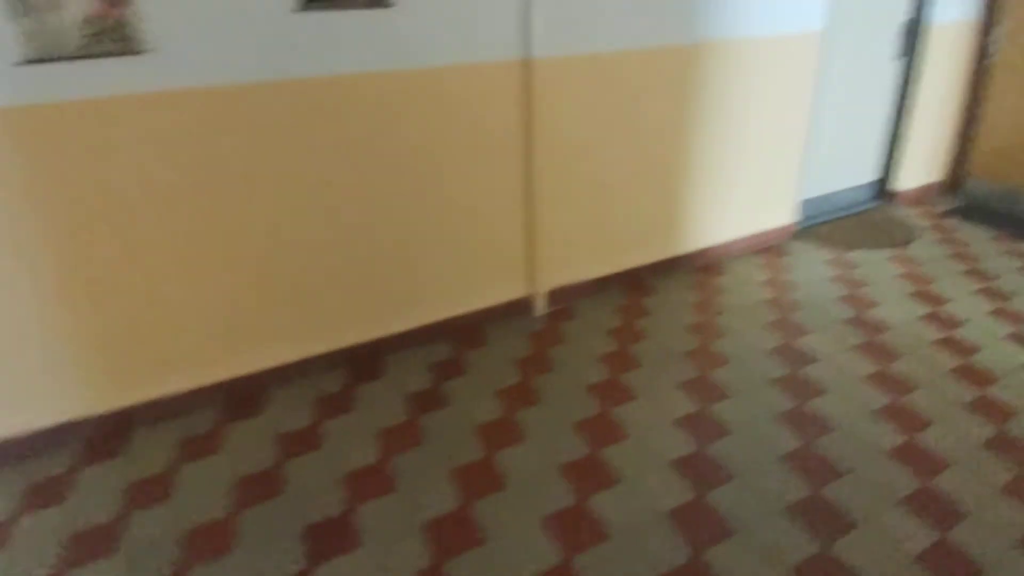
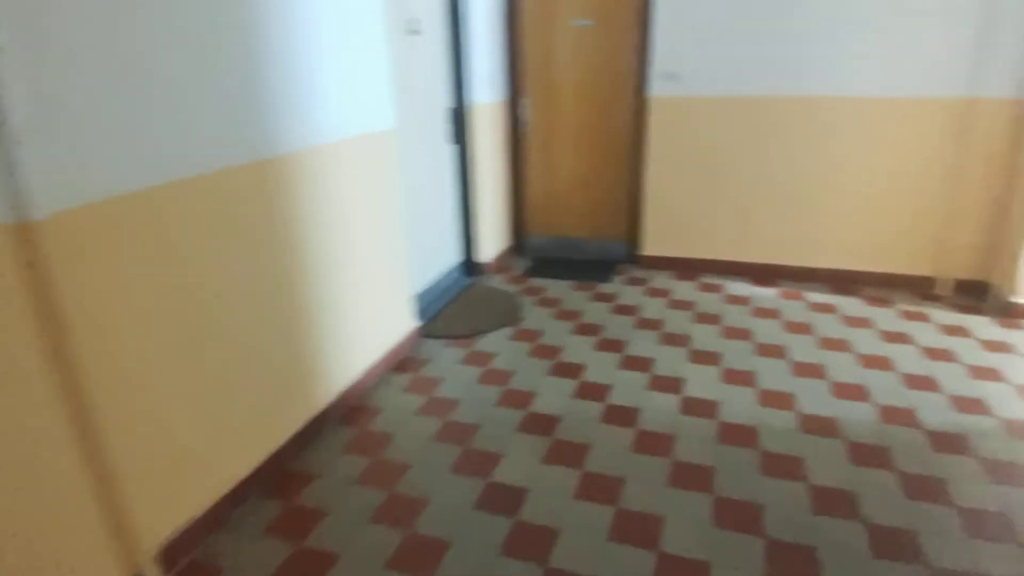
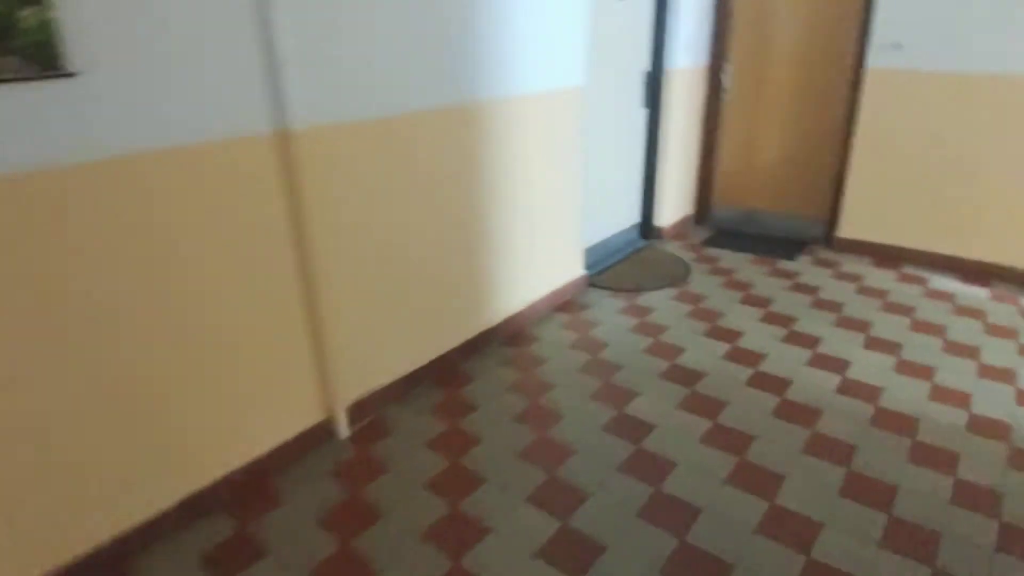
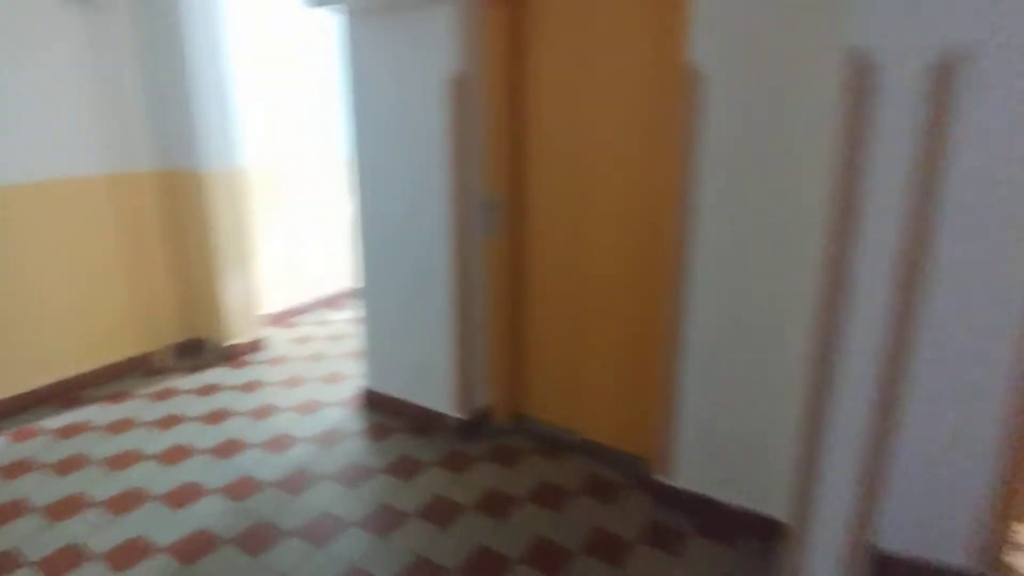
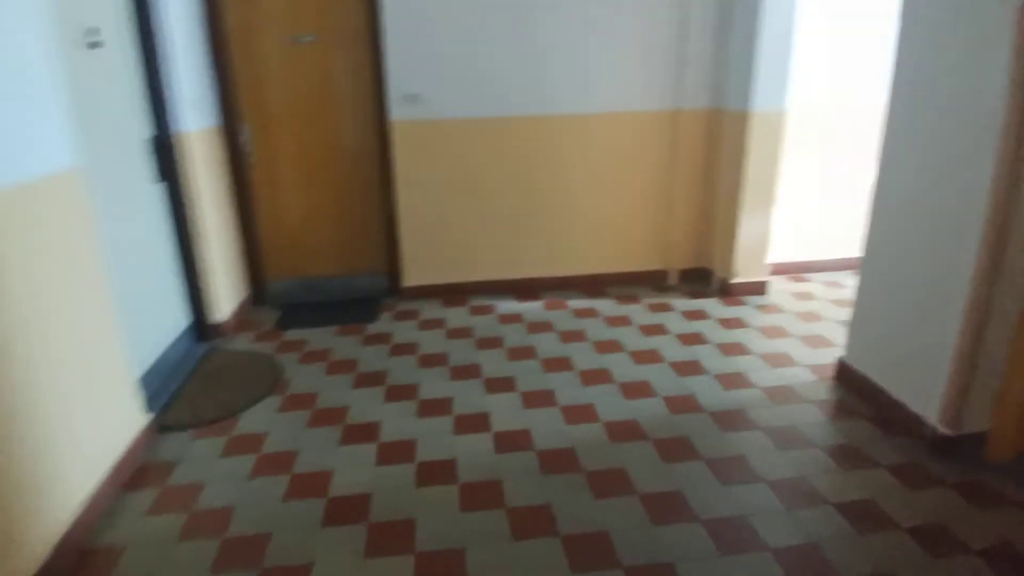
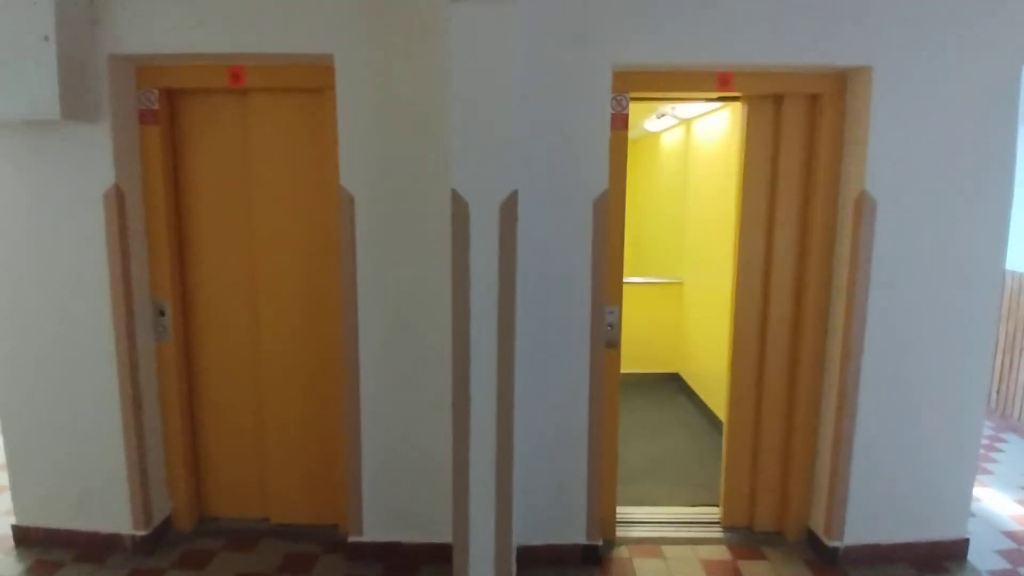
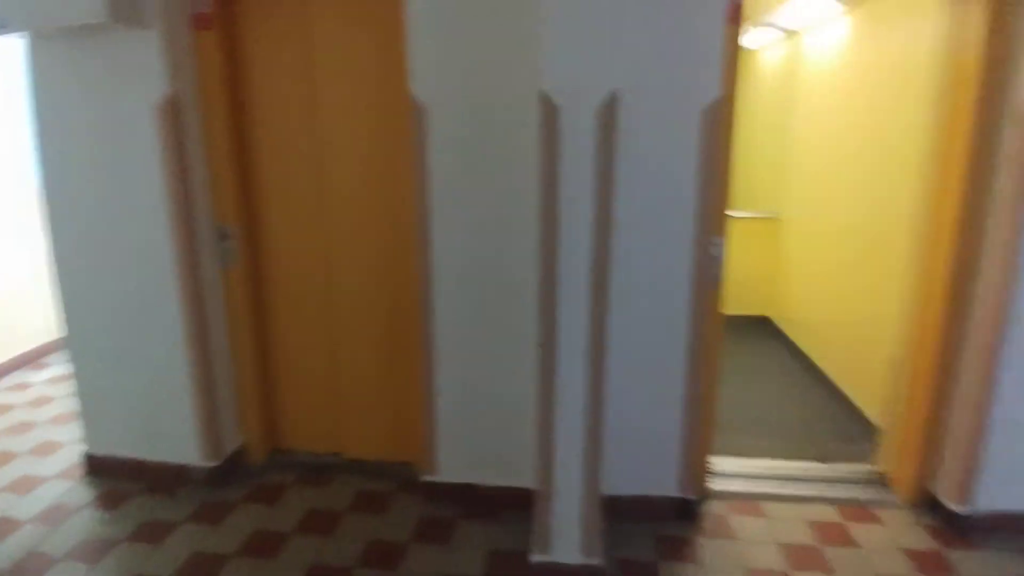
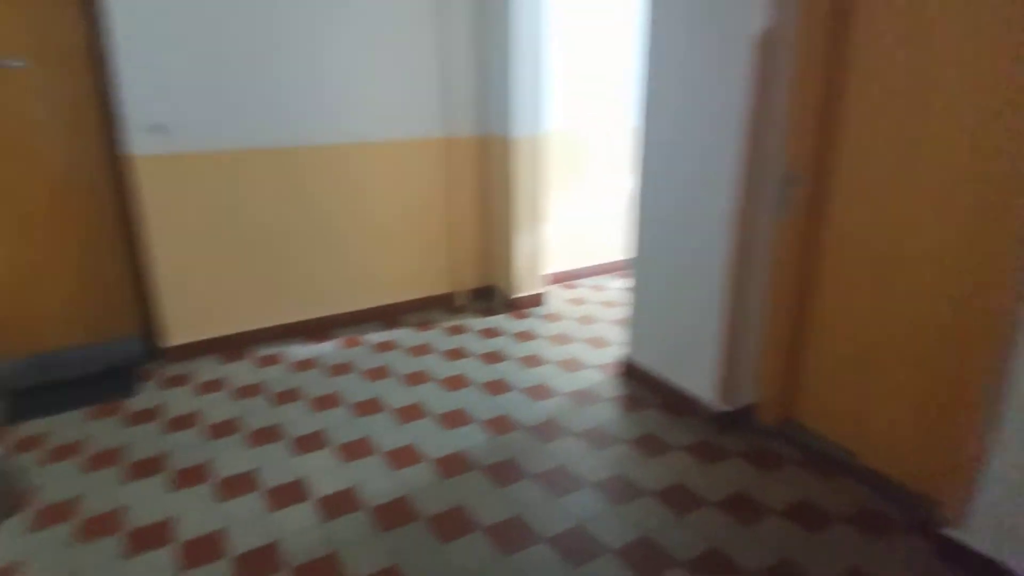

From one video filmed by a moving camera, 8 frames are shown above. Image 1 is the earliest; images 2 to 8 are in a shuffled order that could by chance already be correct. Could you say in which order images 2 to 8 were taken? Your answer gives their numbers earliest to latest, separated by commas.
3, 2, 5, 8, 4, 7, 6
